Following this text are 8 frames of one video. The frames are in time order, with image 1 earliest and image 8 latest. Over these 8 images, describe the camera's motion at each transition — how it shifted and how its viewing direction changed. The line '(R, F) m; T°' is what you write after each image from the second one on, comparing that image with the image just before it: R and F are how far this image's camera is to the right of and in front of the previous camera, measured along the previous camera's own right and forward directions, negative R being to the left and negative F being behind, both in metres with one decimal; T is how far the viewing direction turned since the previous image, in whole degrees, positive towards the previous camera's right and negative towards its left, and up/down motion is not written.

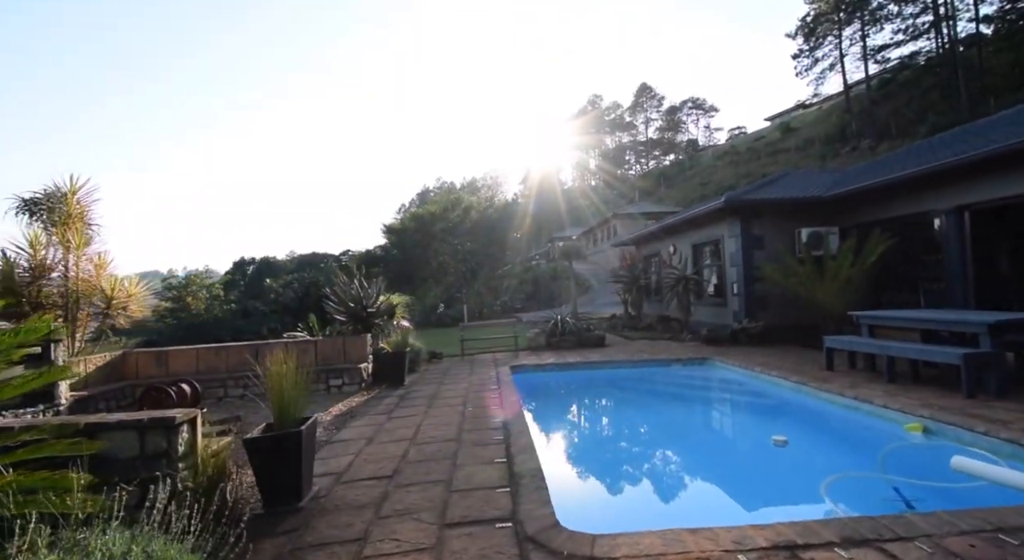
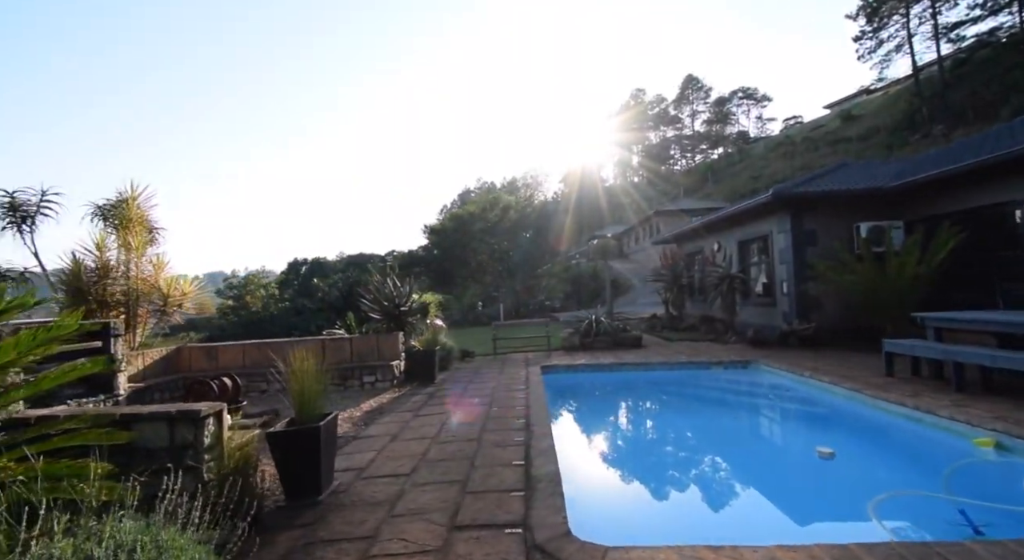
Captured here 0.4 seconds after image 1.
(+0.2, +0.1) m; -6°
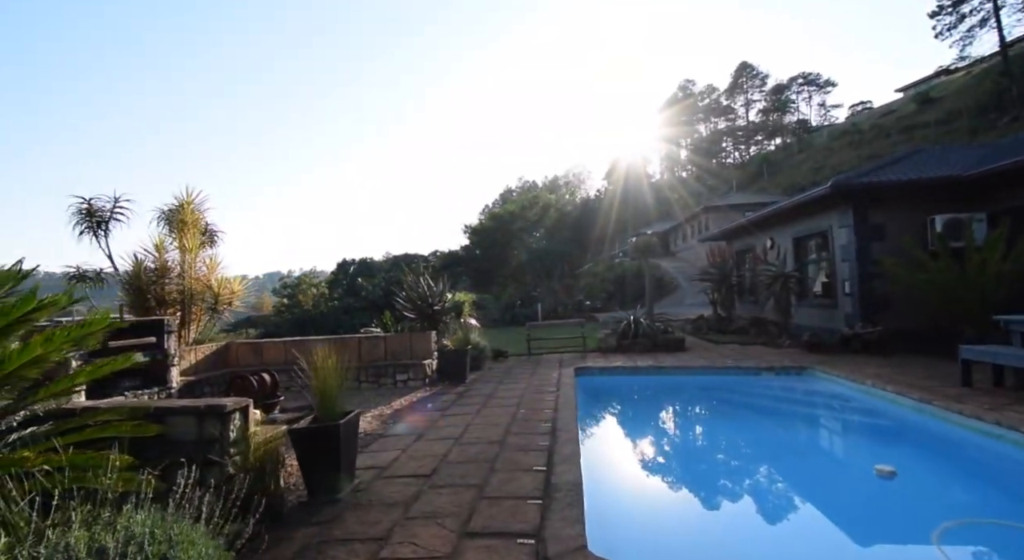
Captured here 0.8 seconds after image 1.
(+0.2, +0.1) m; -6°
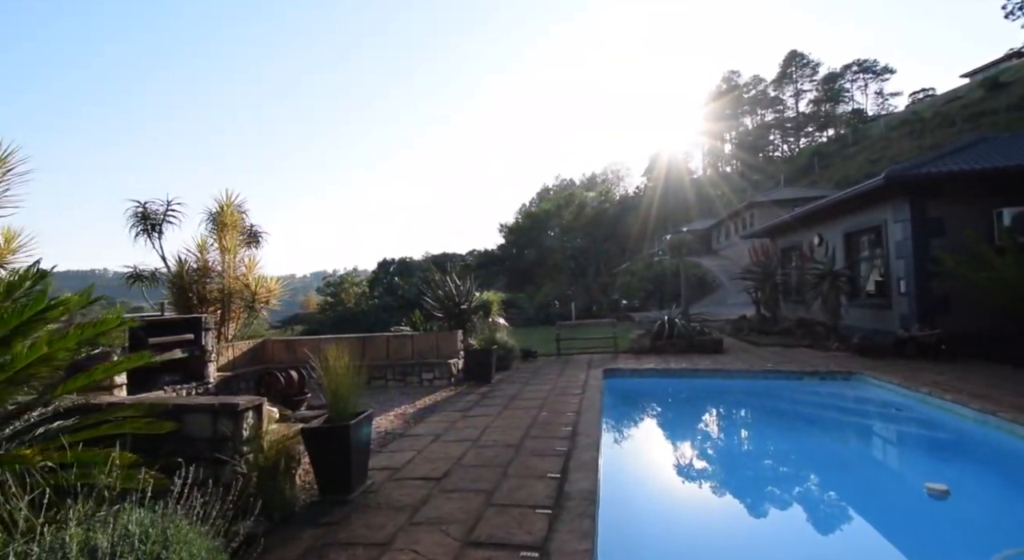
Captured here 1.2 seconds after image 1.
(+0.2, +0.1) m; -5°
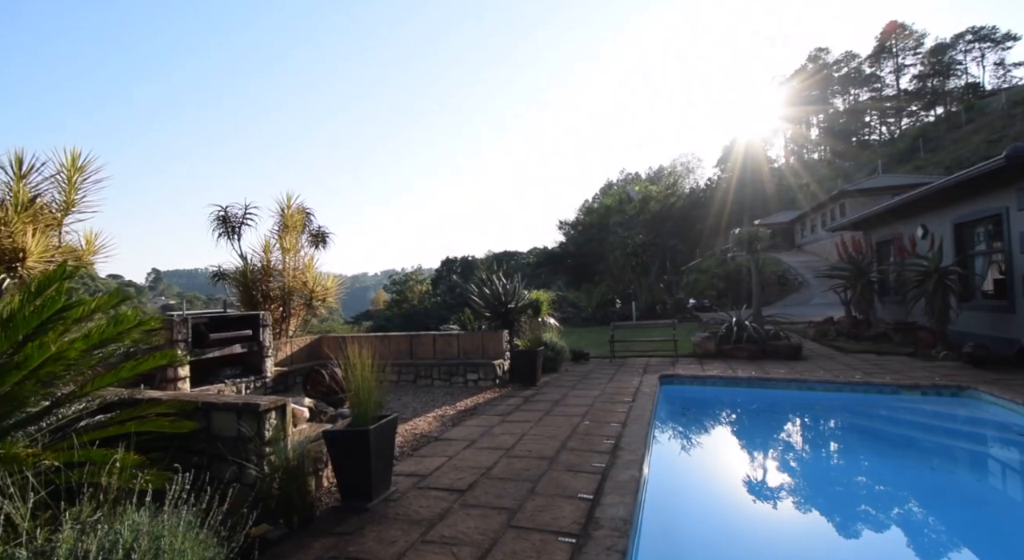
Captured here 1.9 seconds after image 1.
(+0.2, +0.3) m; -8°
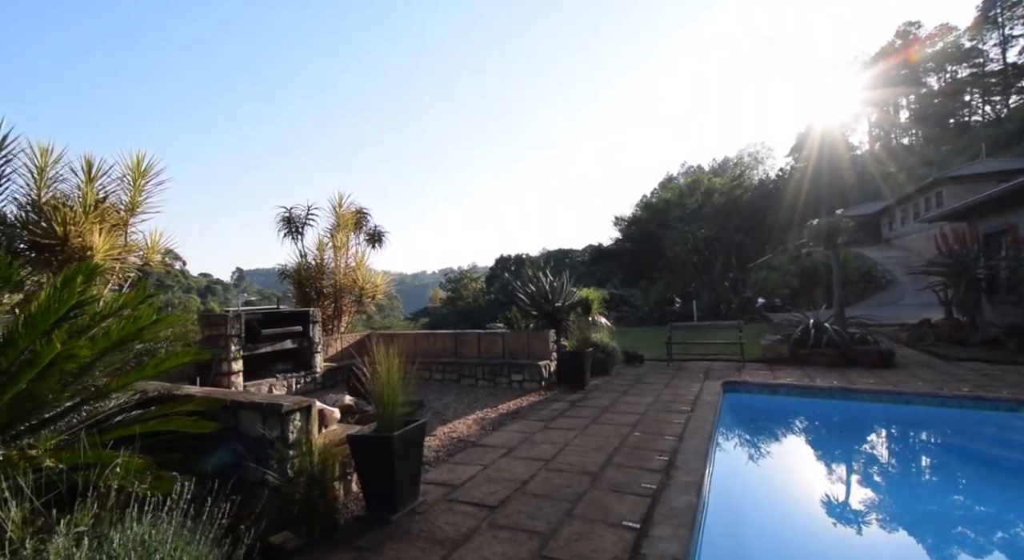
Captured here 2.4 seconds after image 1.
(+0.1, +0.3) m; -7°
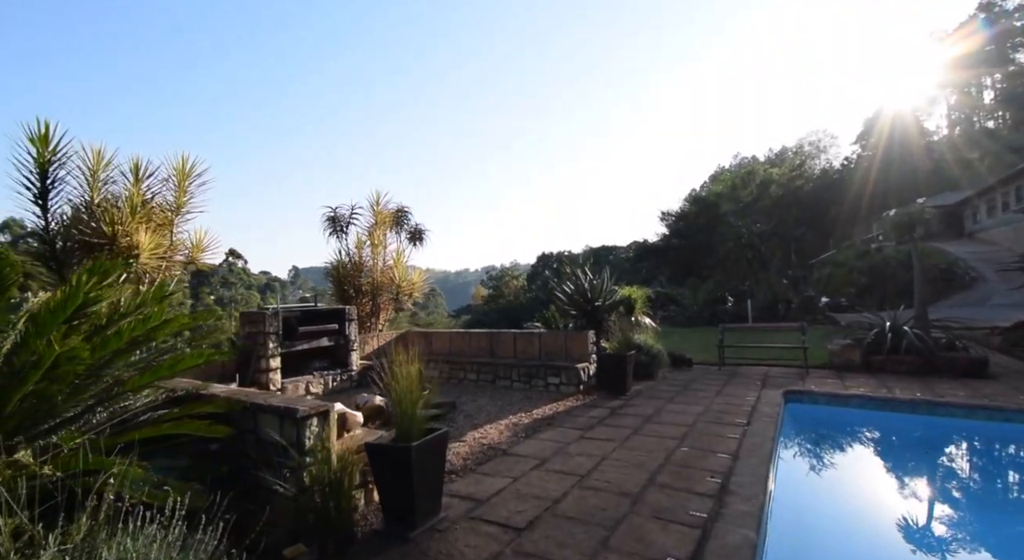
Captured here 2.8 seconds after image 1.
(+0.1, +0.3) m; -5°
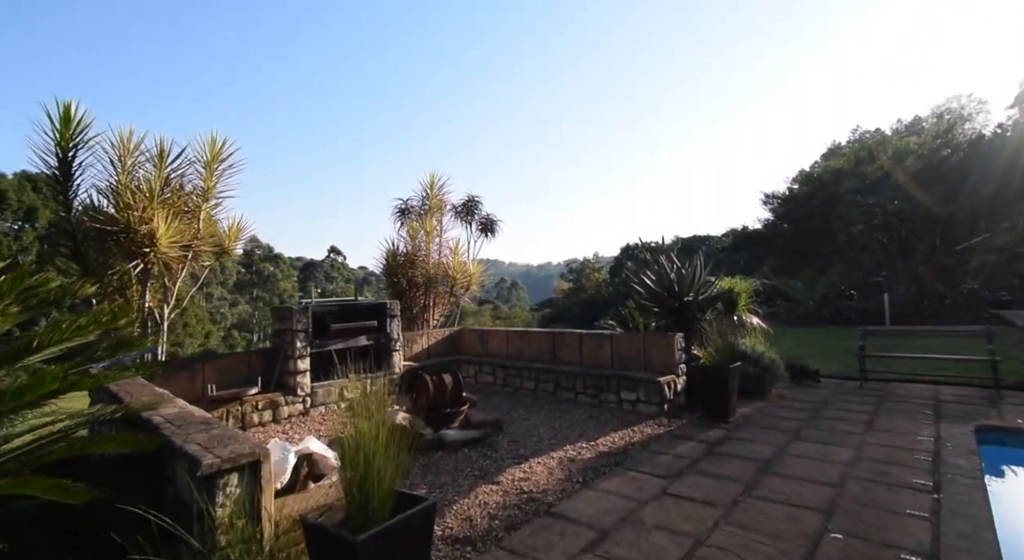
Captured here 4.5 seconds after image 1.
(+0.2, +1.2) m; -10°
